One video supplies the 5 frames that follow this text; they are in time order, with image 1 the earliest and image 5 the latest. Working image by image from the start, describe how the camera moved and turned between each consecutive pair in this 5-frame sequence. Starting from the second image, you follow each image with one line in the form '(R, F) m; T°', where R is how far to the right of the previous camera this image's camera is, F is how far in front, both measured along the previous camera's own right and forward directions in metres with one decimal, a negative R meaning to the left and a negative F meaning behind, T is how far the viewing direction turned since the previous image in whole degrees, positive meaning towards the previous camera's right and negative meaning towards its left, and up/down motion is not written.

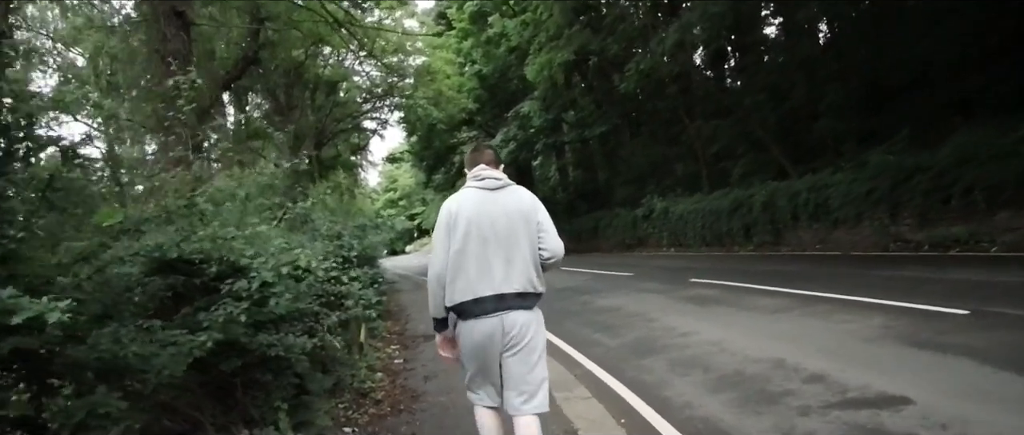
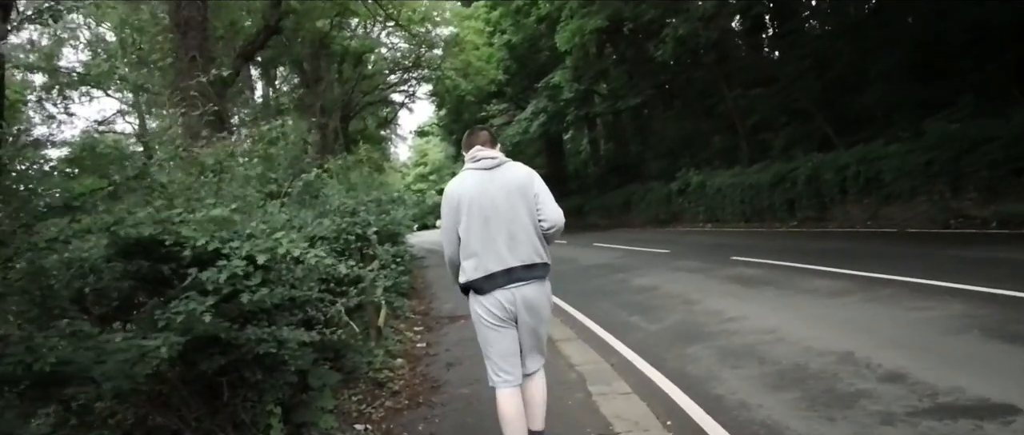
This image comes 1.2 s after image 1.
(0.0, +0.7) m; -2°
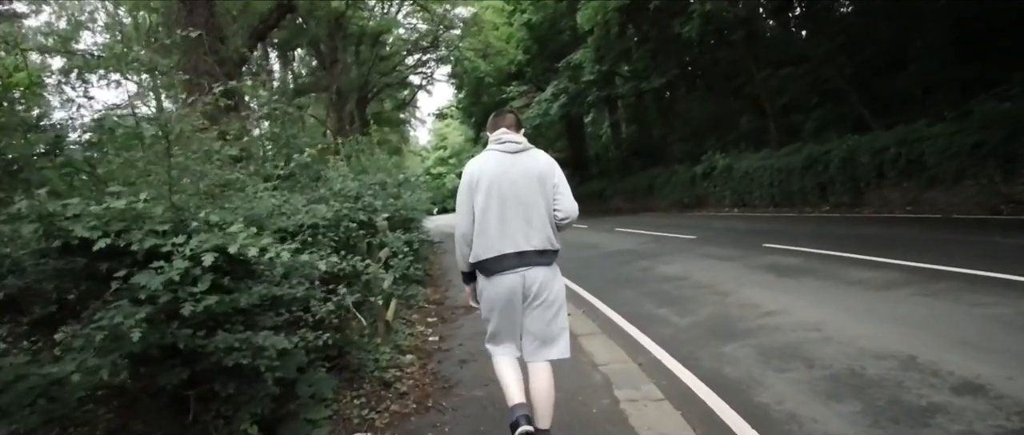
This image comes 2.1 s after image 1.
(0.0, +0.6) m; -1°
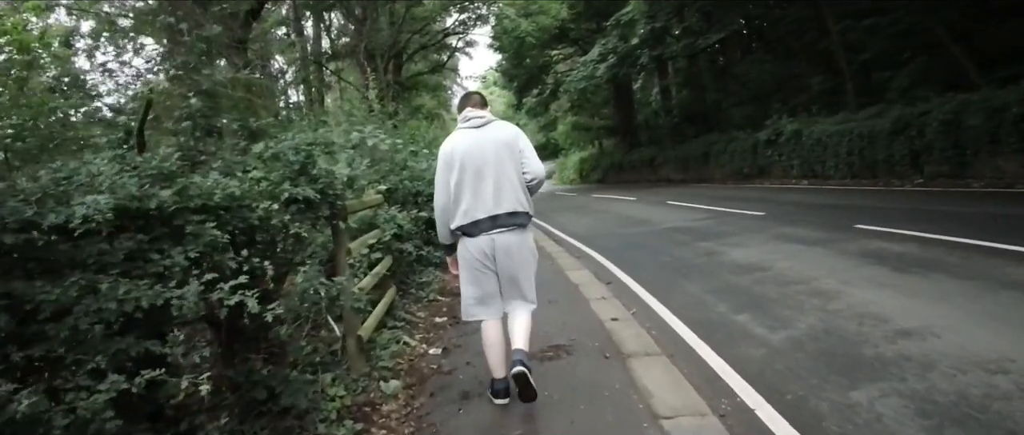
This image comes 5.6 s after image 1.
(+0.1, +2.2) m; -3°
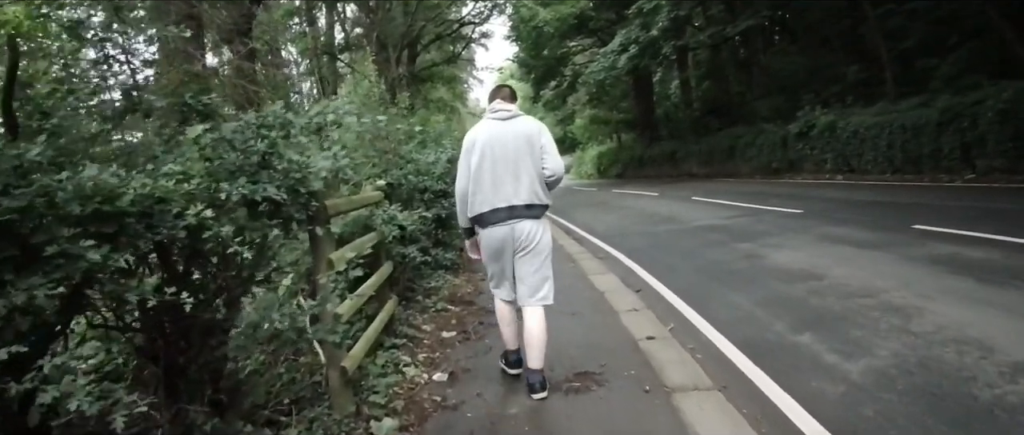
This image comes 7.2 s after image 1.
(0.0, +1.0) m; -1°
